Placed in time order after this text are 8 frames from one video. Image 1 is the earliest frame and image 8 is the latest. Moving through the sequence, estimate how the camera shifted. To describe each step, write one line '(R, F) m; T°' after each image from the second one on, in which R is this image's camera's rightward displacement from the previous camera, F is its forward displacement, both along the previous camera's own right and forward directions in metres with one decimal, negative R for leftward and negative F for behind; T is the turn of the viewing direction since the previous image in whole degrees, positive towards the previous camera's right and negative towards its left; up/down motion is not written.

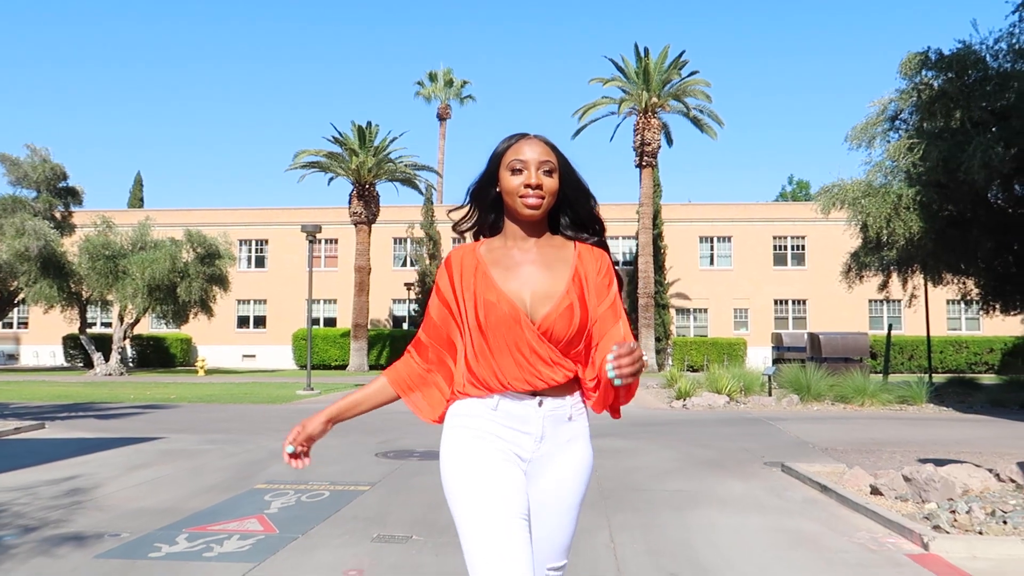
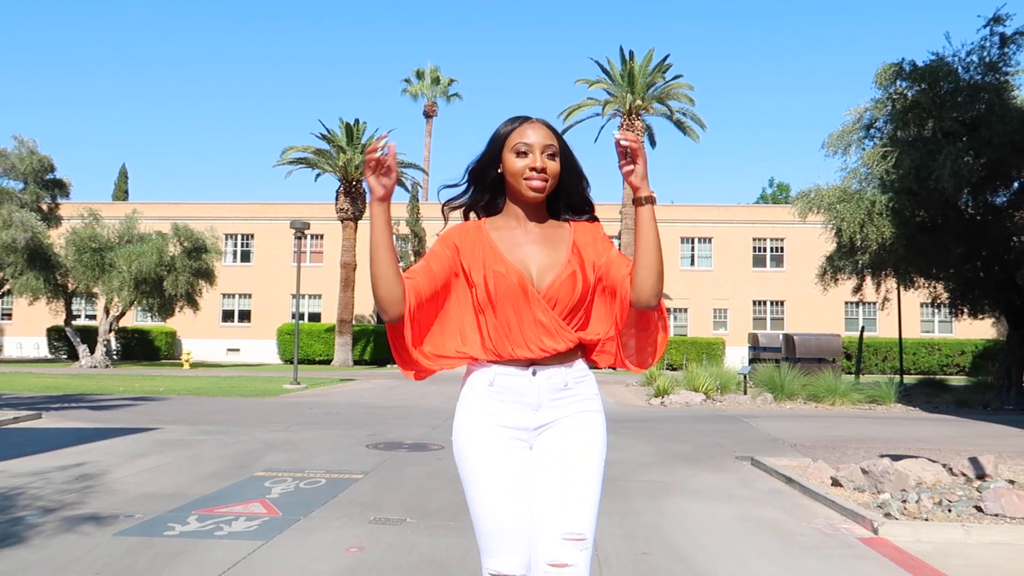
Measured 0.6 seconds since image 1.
(-0.1, -0.5) m; +1°
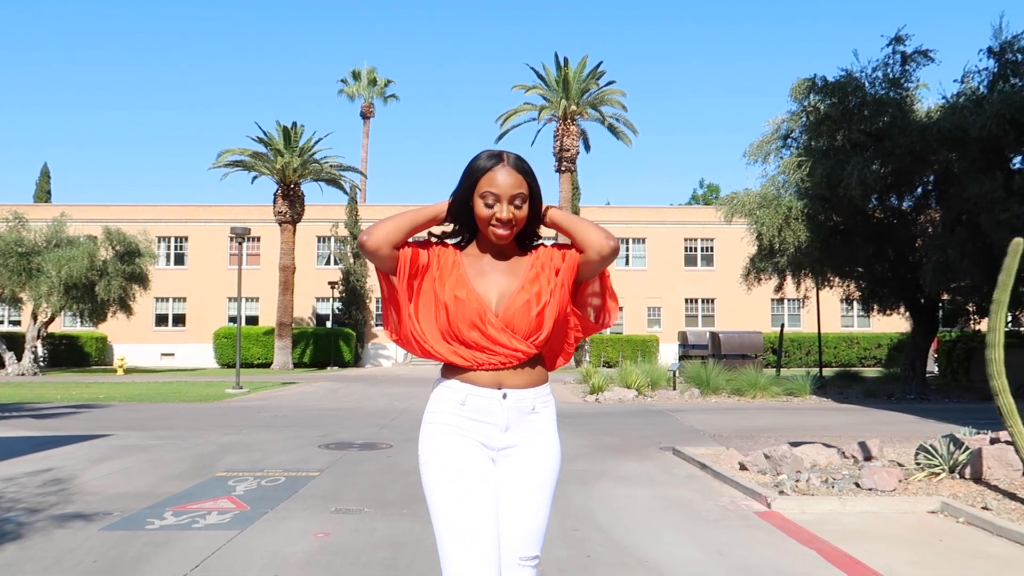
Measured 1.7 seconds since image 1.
(0.0, -0.8) m; +4°
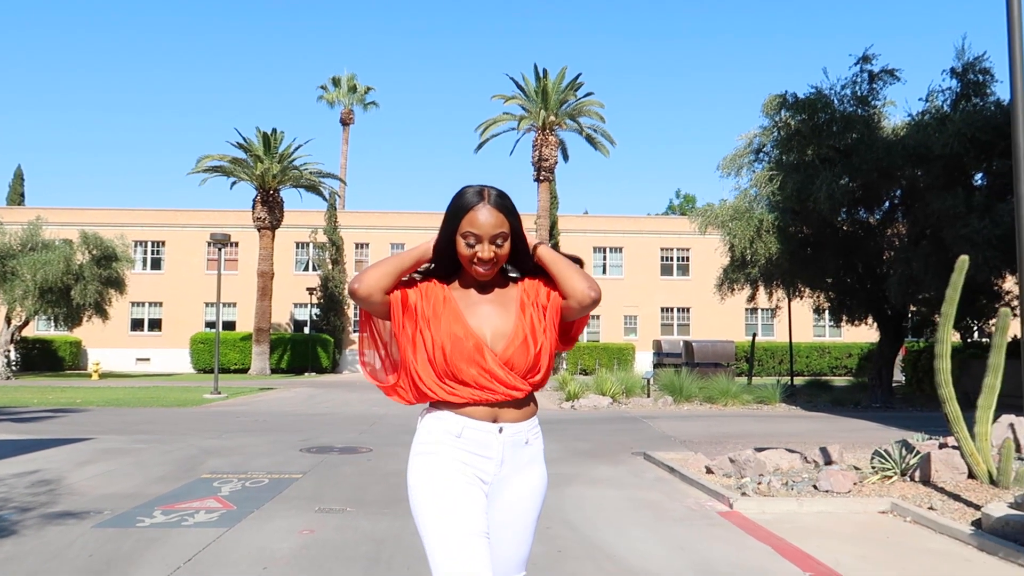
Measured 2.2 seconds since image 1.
(0.0, -0.4) m; +2°
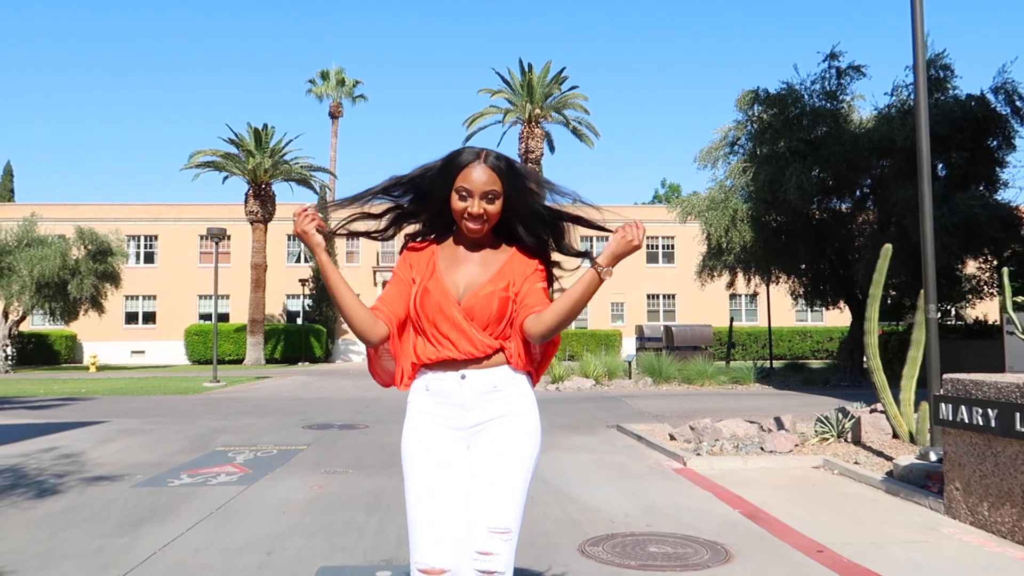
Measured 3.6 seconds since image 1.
(+0.1, -1.0) m; +1°
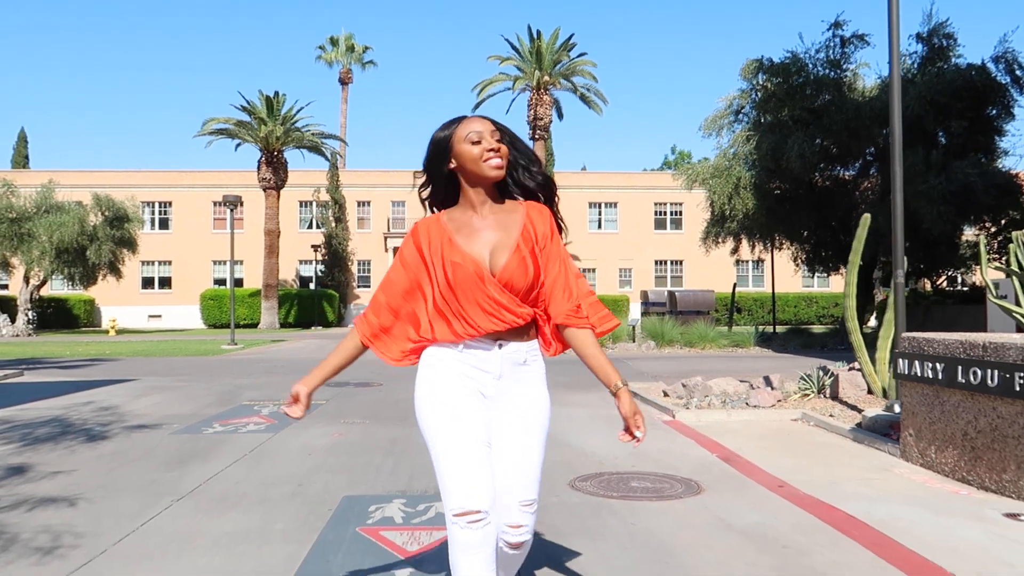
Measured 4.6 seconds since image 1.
(+0.1, -0.7) m; -1°
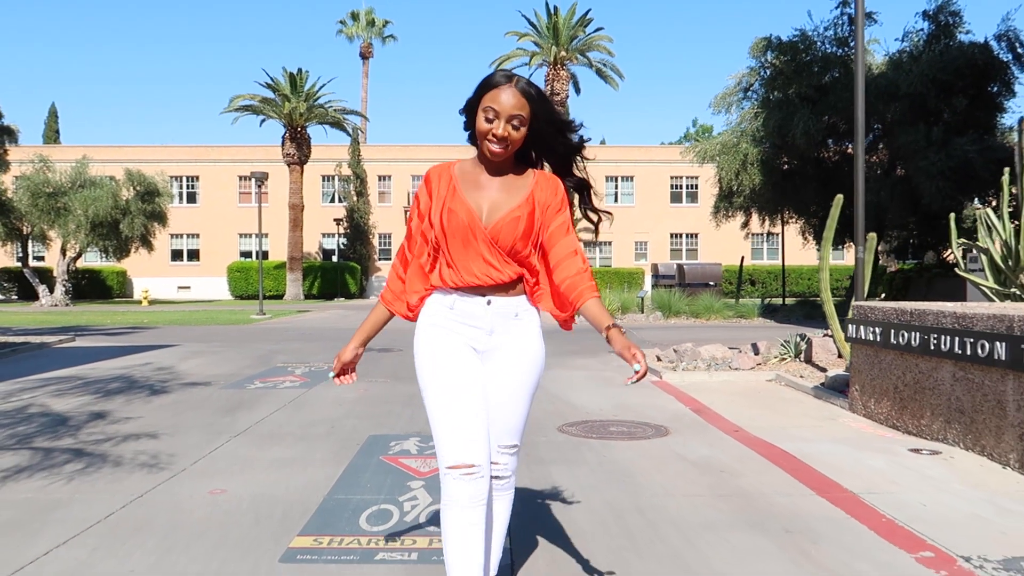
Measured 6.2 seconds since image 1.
(+0.2, -1.1) m; -2°
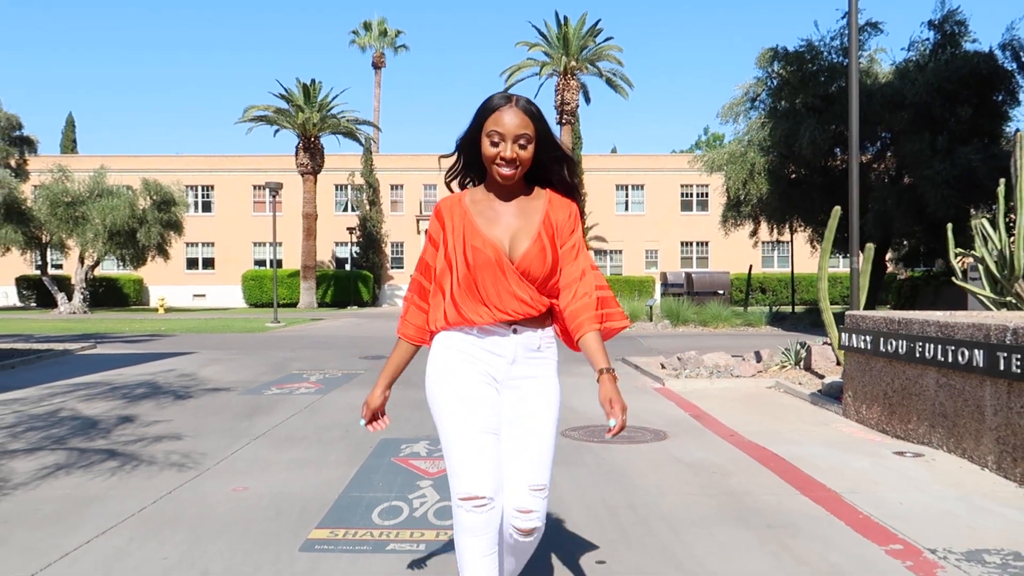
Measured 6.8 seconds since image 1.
(+0.1, -0.4) m; -1°
